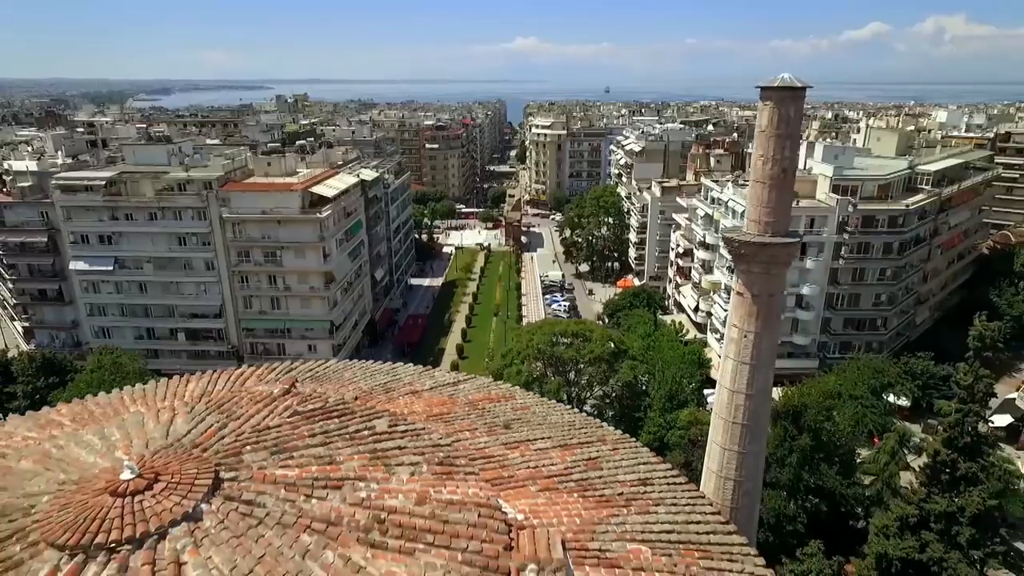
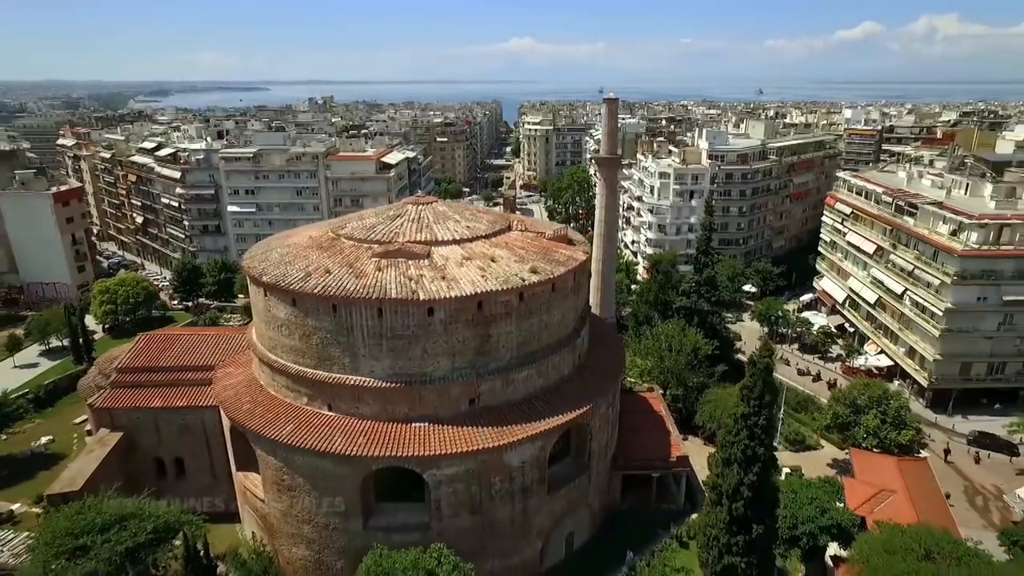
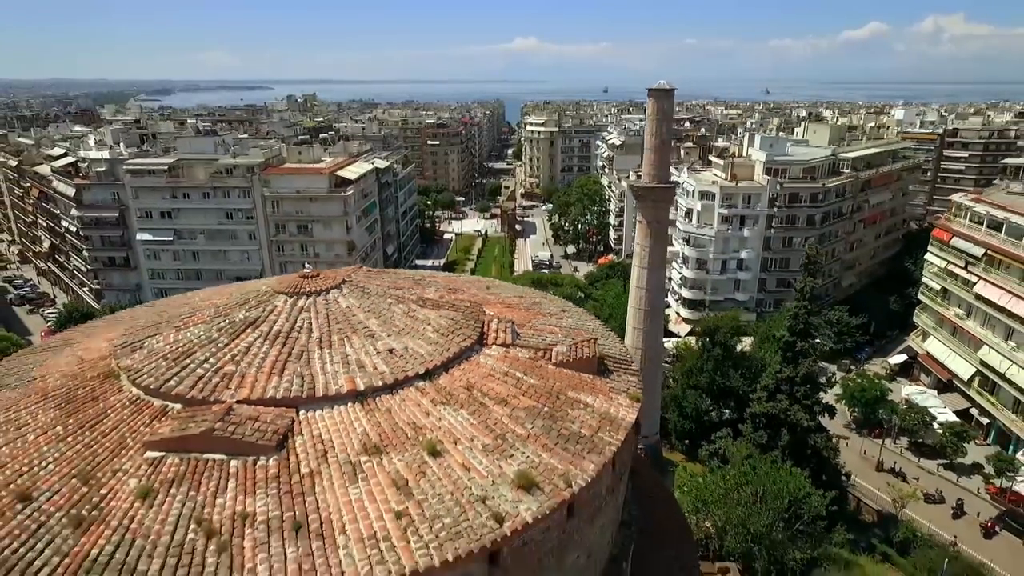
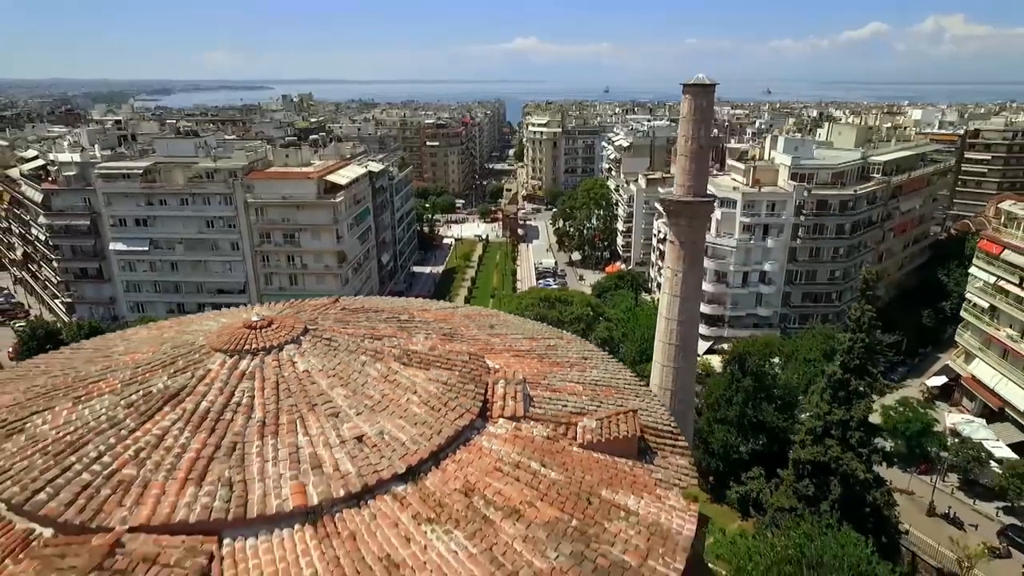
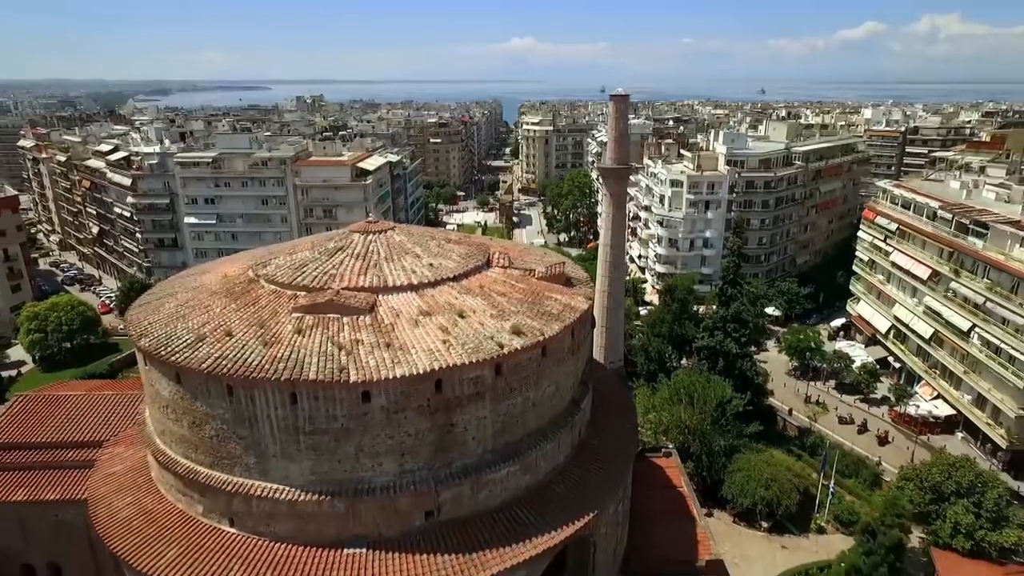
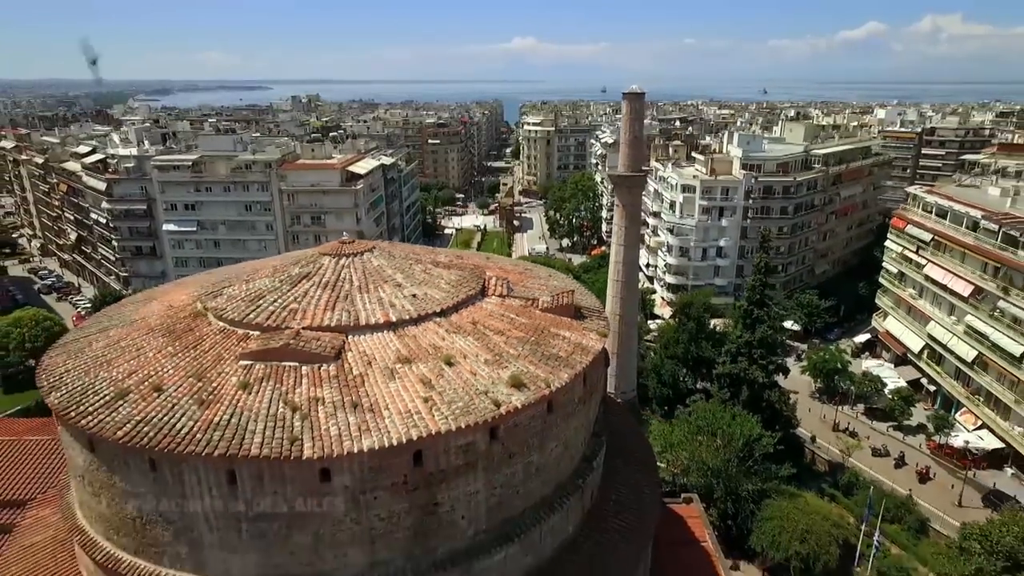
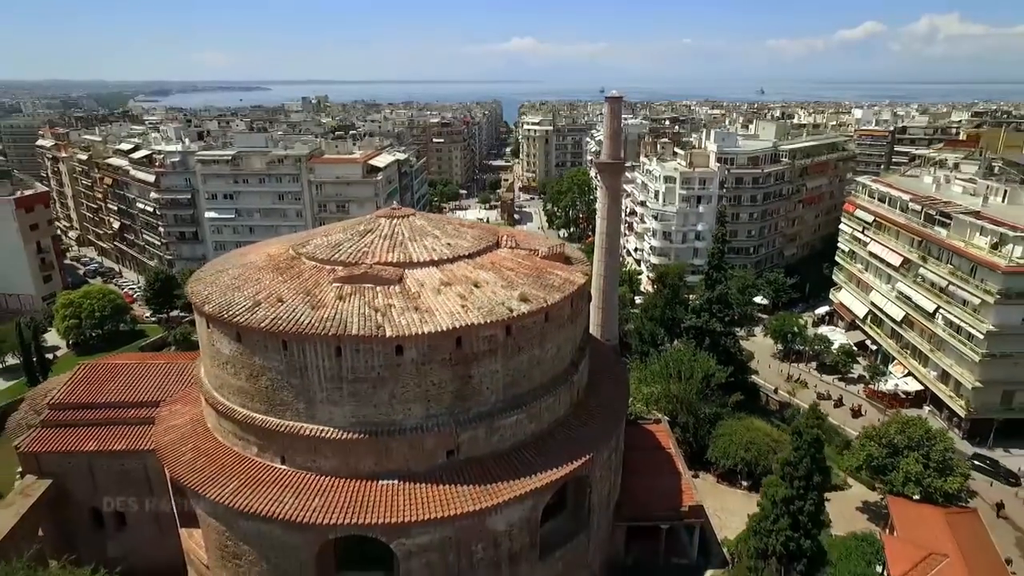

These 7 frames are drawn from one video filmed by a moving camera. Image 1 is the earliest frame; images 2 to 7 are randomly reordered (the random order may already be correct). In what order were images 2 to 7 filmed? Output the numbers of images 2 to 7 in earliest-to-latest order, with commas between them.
4, 3, 6, 5, 7, 2
